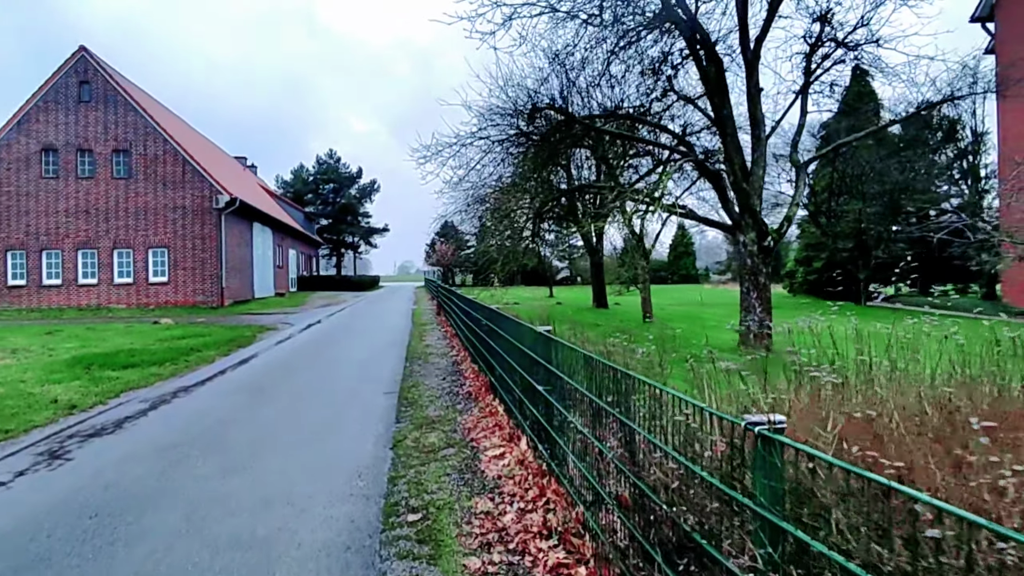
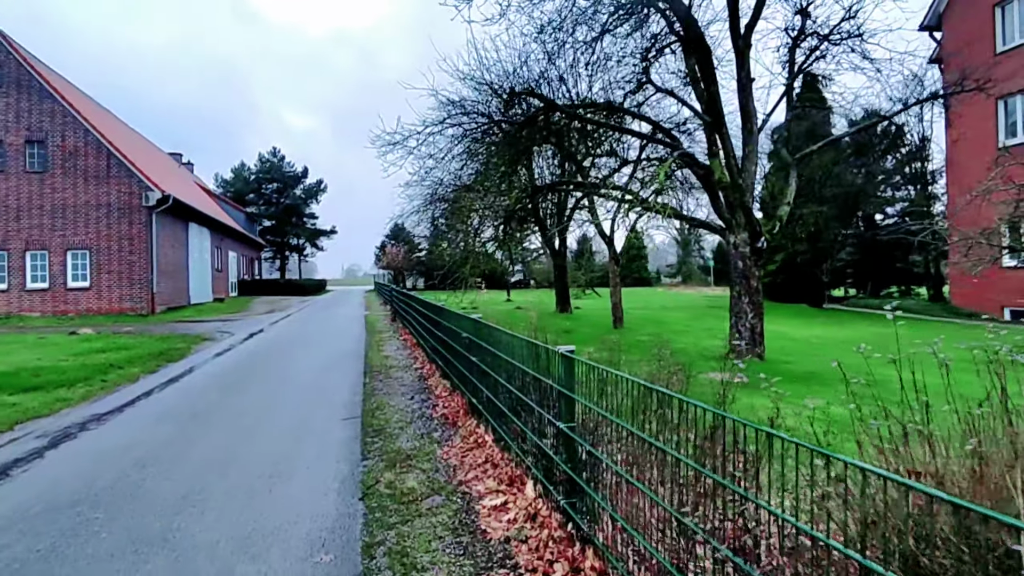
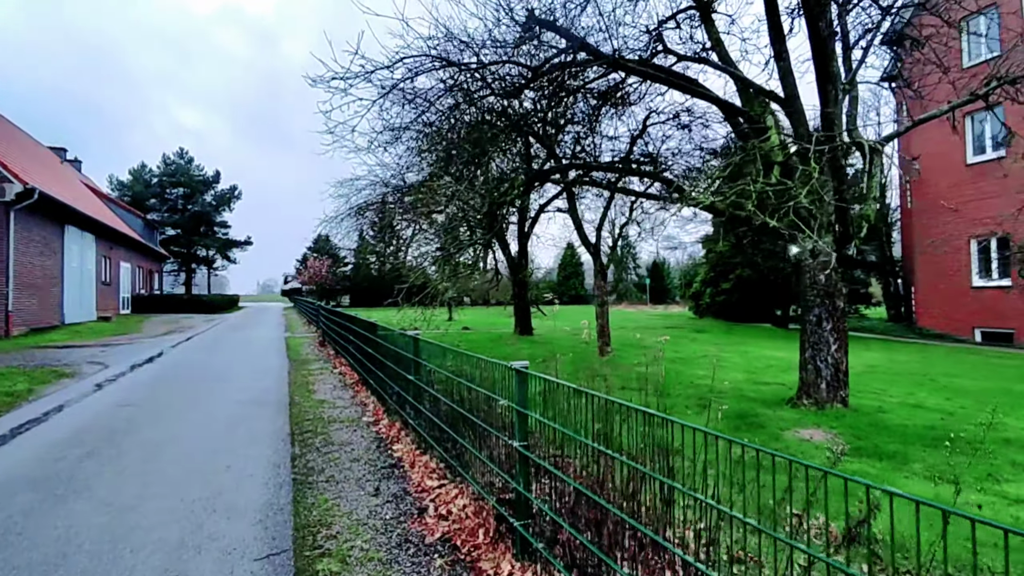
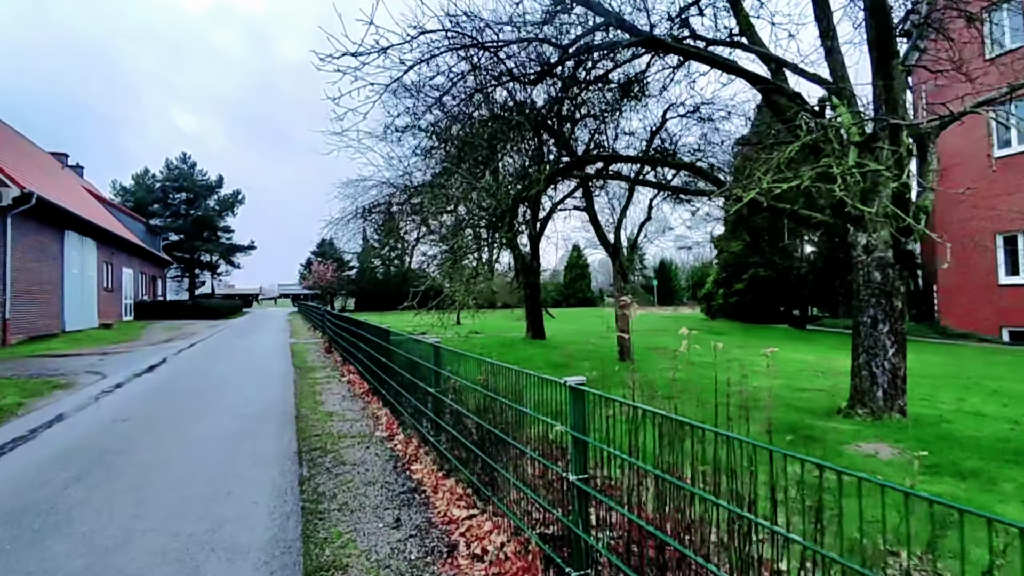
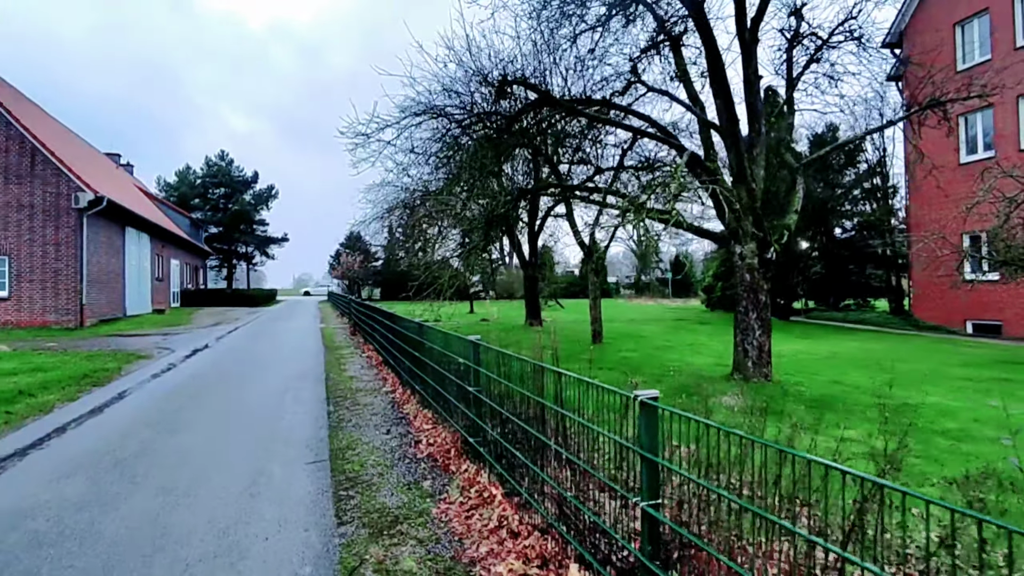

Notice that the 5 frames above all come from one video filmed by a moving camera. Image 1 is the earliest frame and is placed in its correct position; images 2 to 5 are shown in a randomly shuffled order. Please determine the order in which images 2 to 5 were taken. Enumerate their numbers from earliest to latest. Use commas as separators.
2, 5, 3, 4
